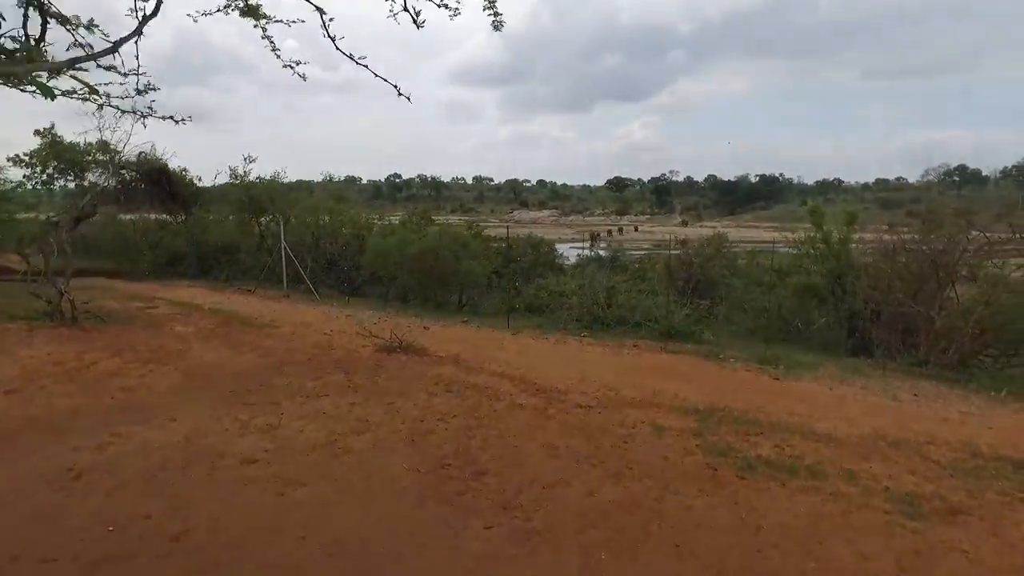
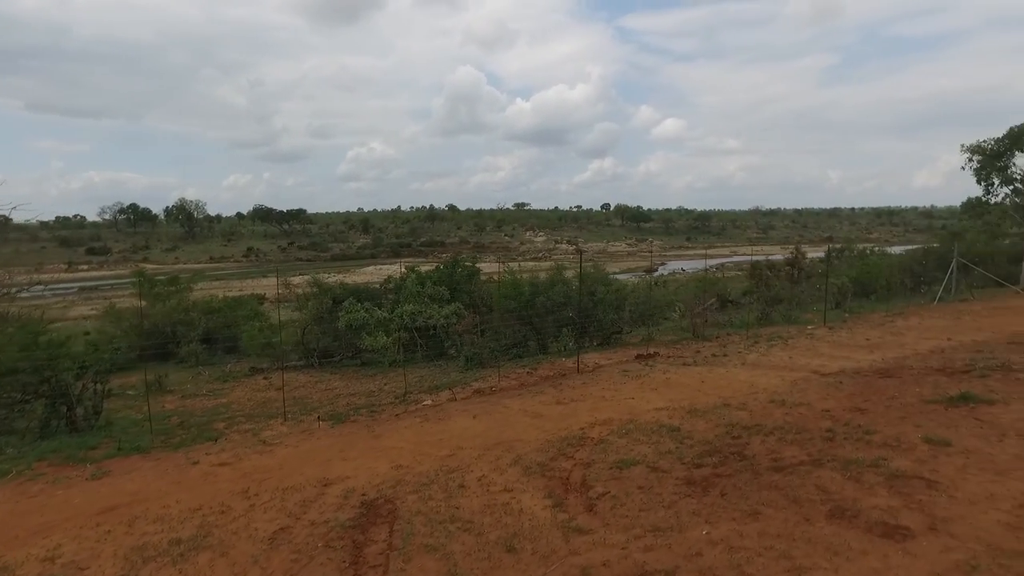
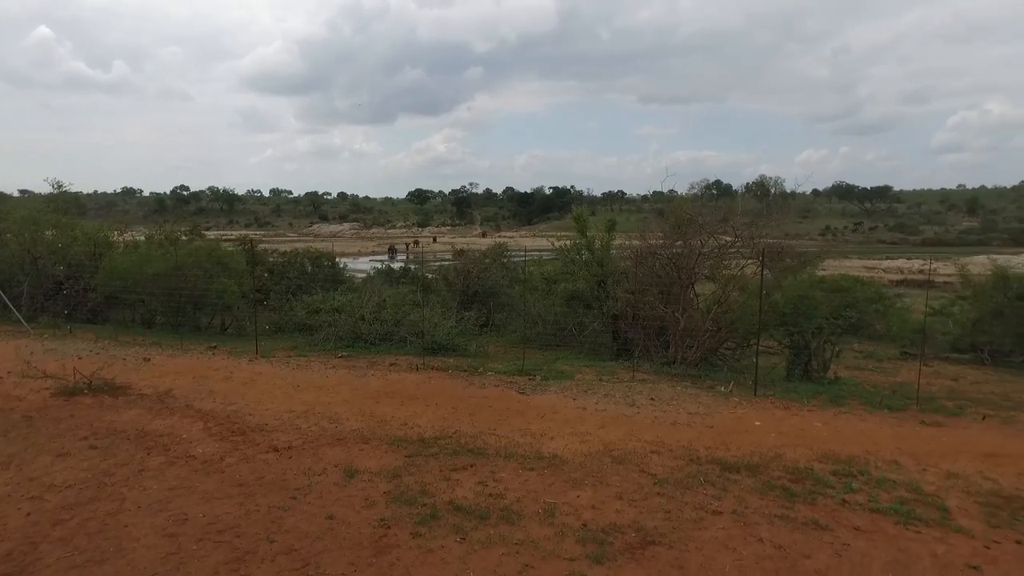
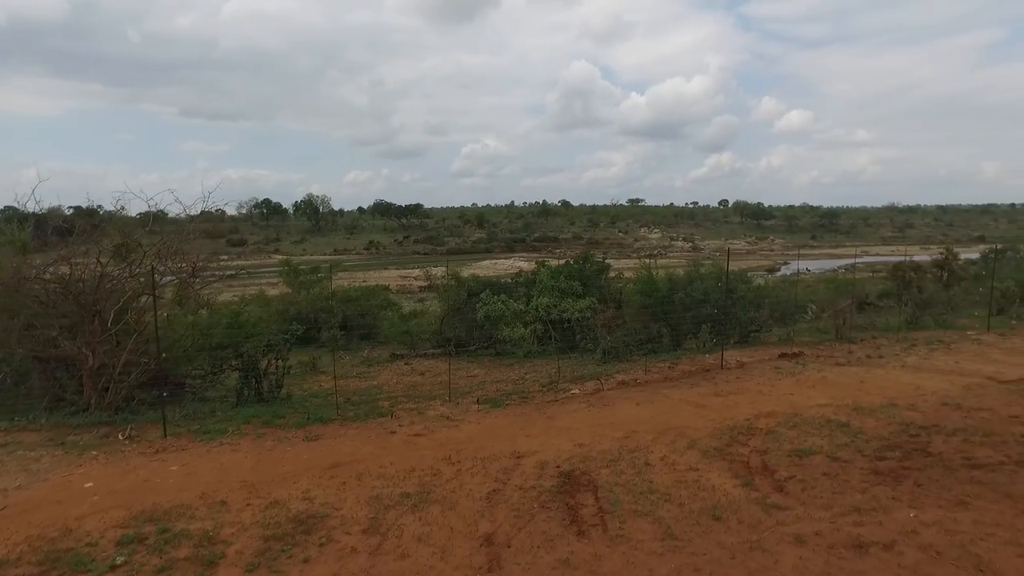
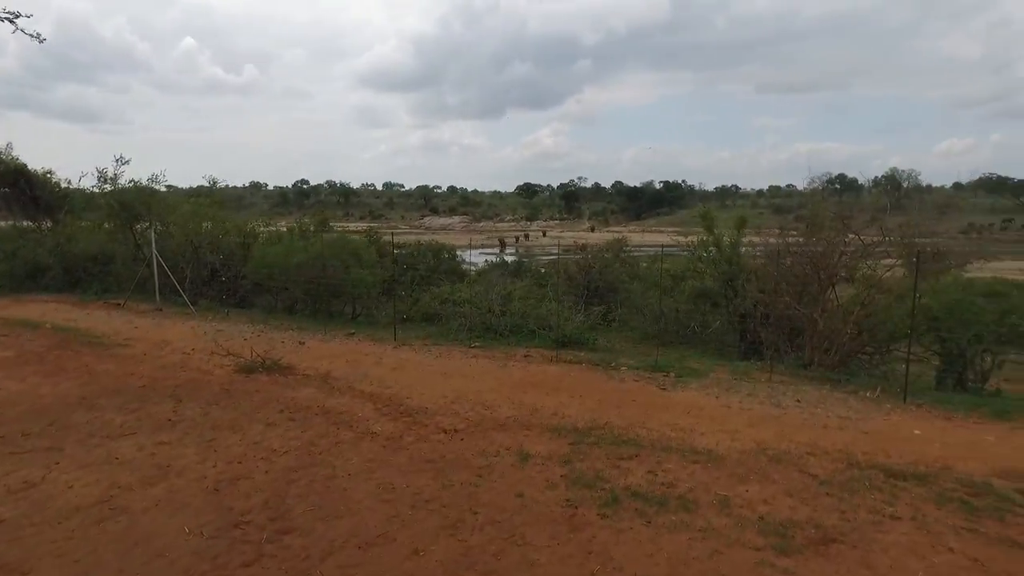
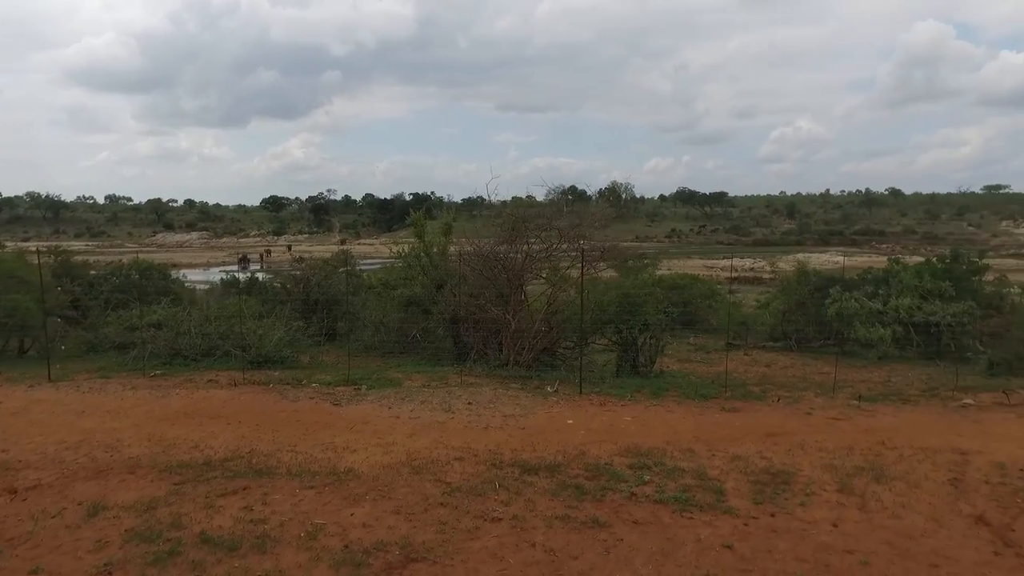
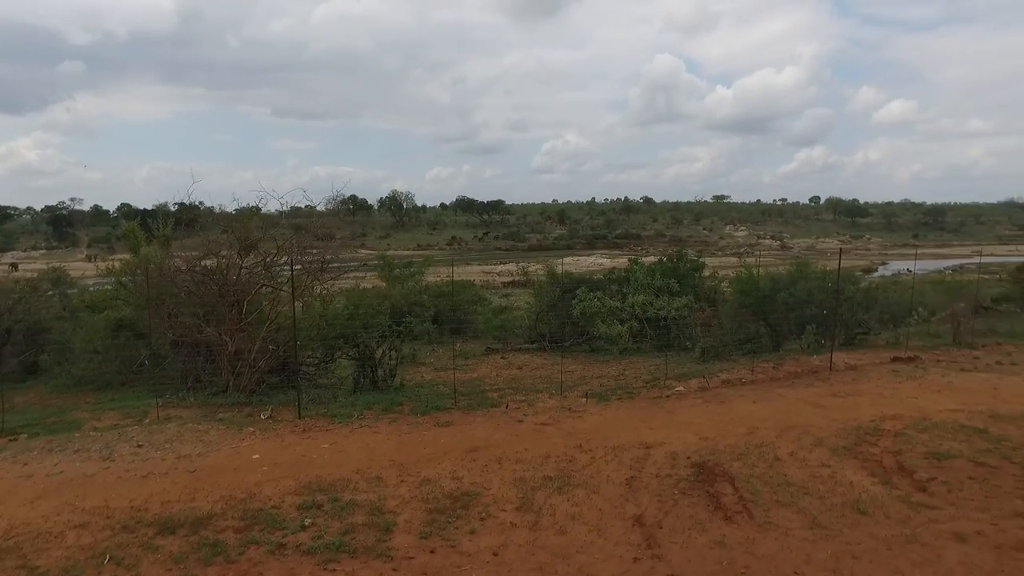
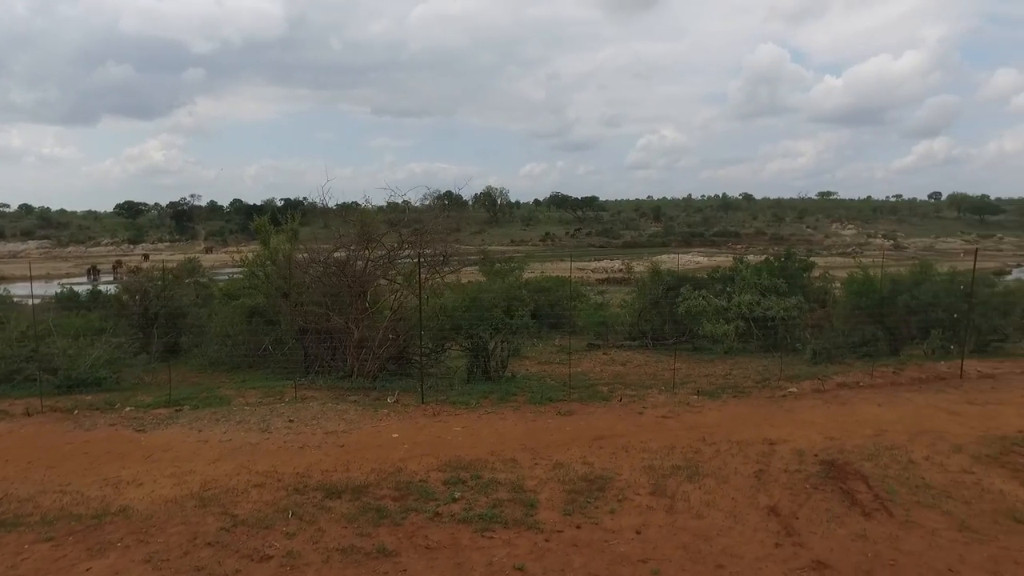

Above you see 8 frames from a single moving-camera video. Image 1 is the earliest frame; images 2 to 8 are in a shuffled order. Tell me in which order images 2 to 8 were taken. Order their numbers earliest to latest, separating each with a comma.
5, 3, 6, 8, 7, 4, 2
